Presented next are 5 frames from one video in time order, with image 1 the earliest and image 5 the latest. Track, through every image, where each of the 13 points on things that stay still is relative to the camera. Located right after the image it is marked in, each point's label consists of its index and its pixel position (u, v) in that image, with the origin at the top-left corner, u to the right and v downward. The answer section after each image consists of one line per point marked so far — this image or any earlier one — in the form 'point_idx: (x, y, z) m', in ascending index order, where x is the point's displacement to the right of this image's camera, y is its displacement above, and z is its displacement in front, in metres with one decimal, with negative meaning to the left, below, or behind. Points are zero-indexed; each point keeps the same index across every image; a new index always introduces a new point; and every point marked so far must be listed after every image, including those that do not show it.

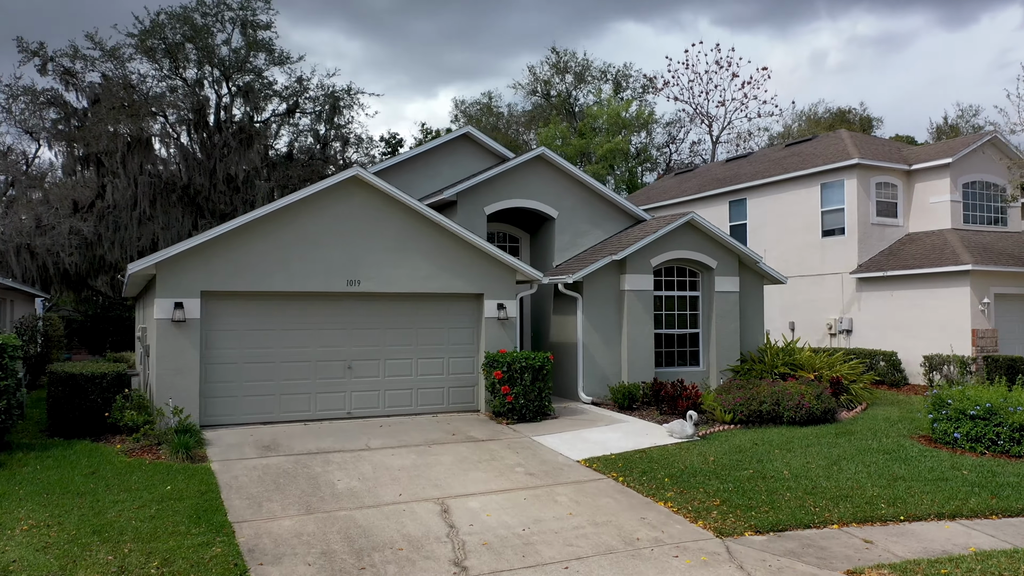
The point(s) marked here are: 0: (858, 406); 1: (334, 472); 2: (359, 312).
0: (+5.8, -2.0, +13.8) m
1: (-2.0, -2.1, +9.4) m
2: (-2.3, -0.4, +12.3) m
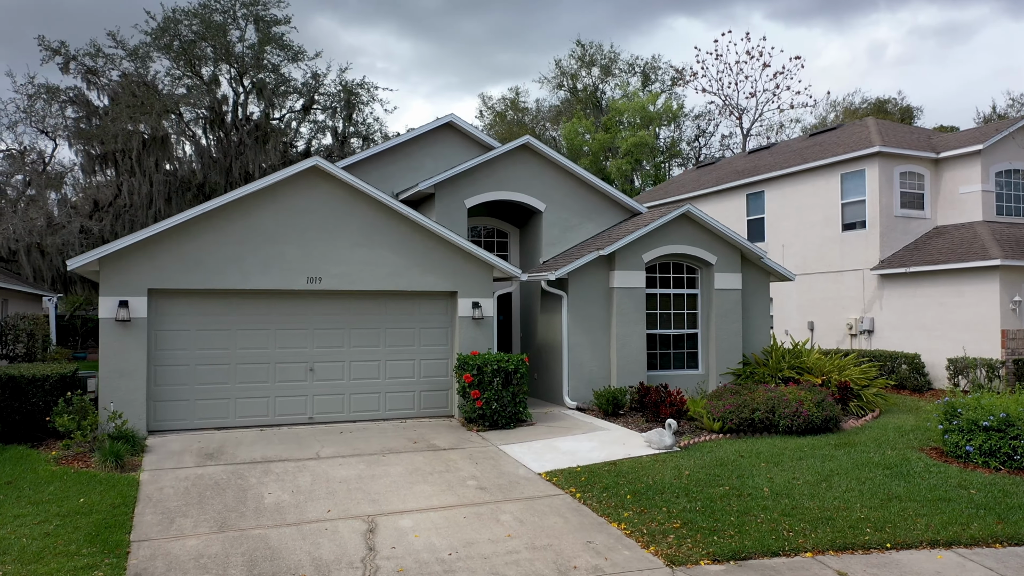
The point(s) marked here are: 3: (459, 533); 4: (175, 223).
0: (+5.5, -1.9, +12.7) m
1: (-2.6, -2.1, +8.7) m
2: (-2.7, -0.3, +11.6) m
3: (-0.5, -2.2, +7.5) m
4: (-4.2, +0.8, +10.4) m
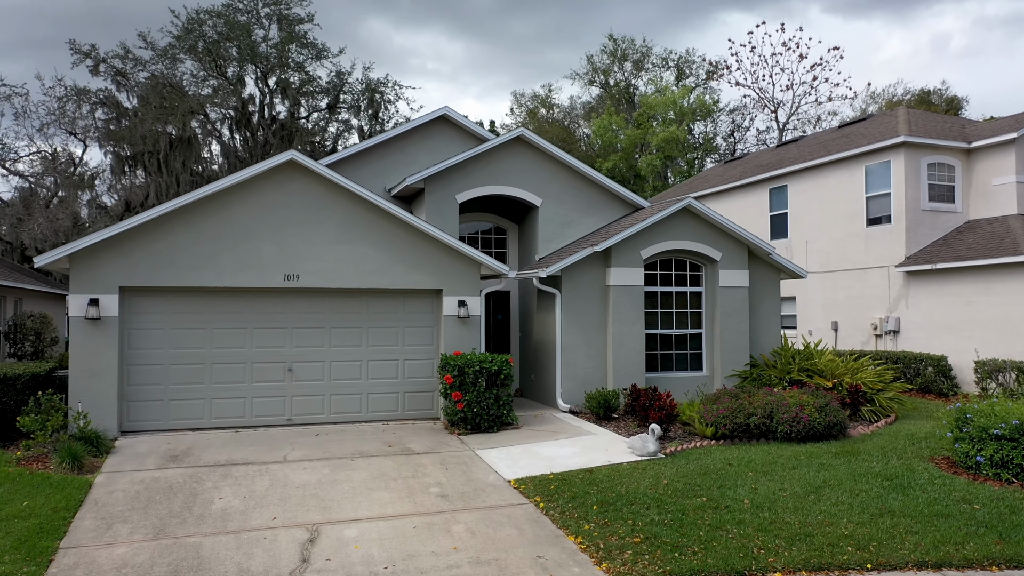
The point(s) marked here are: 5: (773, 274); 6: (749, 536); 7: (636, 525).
0: (+5.3, -1.9, +11.9) m
1: (-3.0, -2.0, +8.4) m
2: (-2.9, -0.3, +11.3) m
3: (-0.9, -2.2, +7.0) m
4: (-4.5, +0.8, +10.1) m
5: (+4.4, +0.2, +13.8) m
6: (+2.1, -2.2, +7.2) m
7: (+1.1, -2.1, +7.4) m
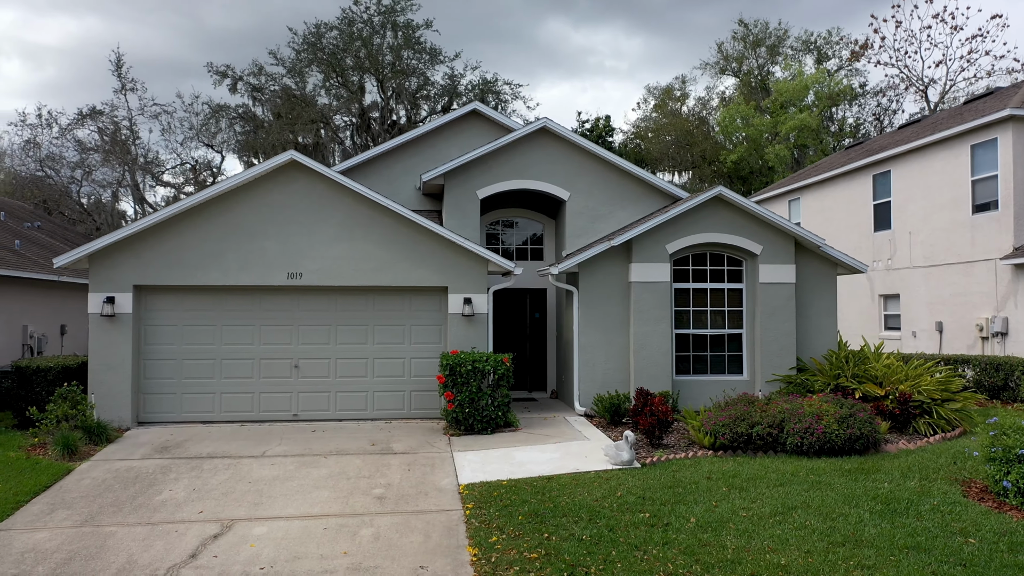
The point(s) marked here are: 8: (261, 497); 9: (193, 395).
0: (+5.3, -1.8, +10.4) m
1: (-3.5, -2.0, +8.7) m
2: (-2.8, -0.3, +11.5) m
3: (-1.8, -2.1, +6.9) m
4: (-4.7, +0.9, +10.7) m
5: (+4.8, +0.3, +12.4) m
6: (+1.2, -2.1, +6.5) m
7: (+0.3, -2.1, +6.9) m
8: (-2.4, -2.1, +8.2) m
9: (-4.3, -1.5, +11.2) m
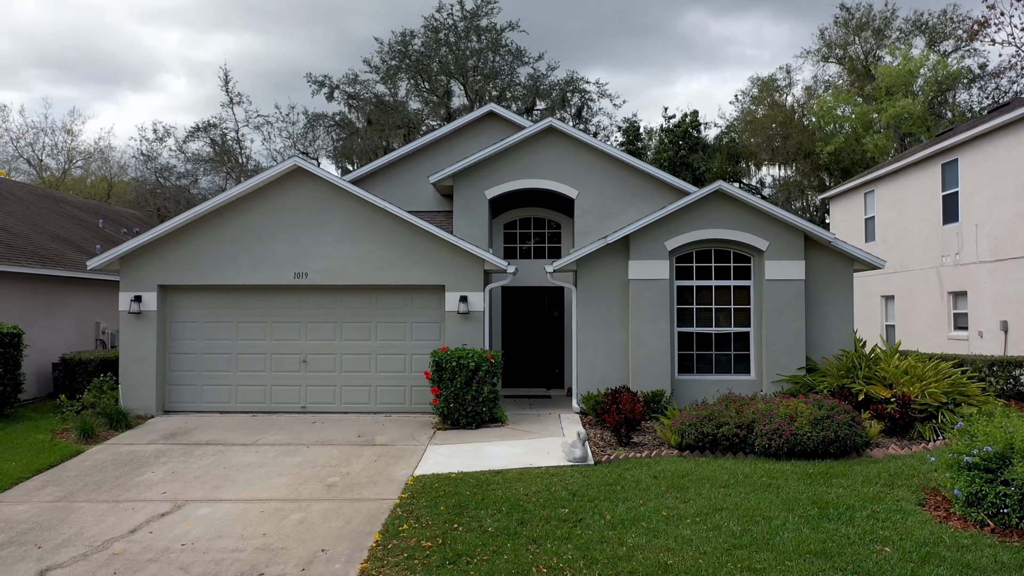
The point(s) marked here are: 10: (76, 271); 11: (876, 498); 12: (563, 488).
0: (+5.0, -1.8, +9.7) m
1: (-3.9, -2.0, +9.5) m
2: (-2.9, -0.3, +12.1) m
3: (-2.5, -2.1, +7.4) m
4: (-4.8, +0.9, +11.6) m
5: (+4.8, +0.3, +11.8) m
6: (+0.3, -2.1, +6.5) m
7: (-0.5, -2.1, +7.1) m
8: (-3.0, -2.0, +8.8) m
9: (-4.4, -1.5, +12.0) m
10: (-7.9, +0.3, +15.0) m
11: (+3.4, -1.9, +7.7) m
12: (+0.5, -2.0, +8.1) m
